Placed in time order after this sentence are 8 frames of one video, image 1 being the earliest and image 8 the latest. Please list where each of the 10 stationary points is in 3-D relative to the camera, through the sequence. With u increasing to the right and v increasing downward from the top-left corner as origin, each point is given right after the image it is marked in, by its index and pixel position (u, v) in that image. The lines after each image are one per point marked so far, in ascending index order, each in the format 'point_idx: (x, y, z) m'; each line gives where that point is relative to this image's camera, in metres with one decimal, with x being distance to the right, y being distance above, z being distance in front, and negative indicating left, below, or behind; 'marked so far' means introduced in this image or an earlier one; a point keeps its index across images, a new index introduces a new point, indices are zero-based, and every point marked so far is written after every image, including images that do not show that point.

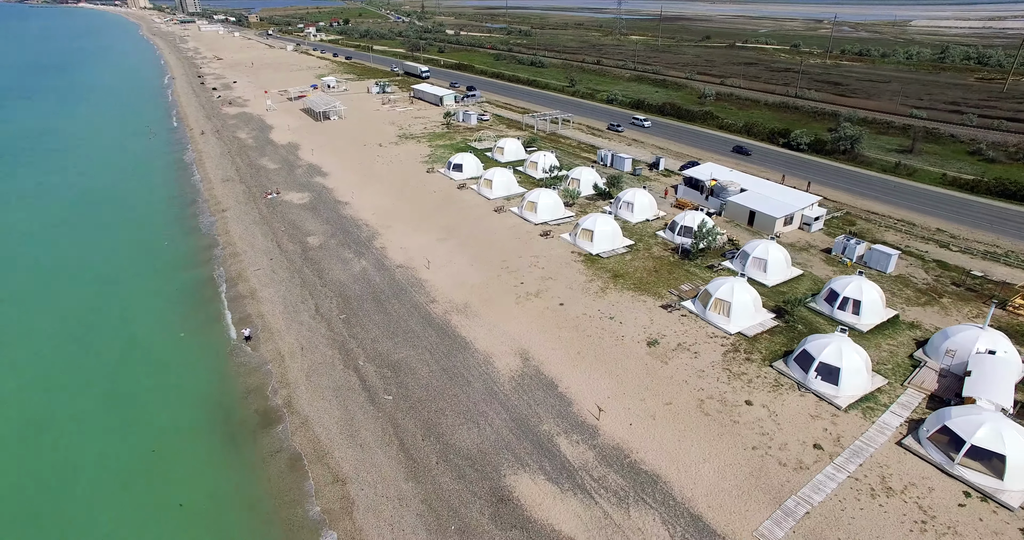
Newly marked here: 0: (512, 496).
0: (-0.1, -6.9, +18.4) m
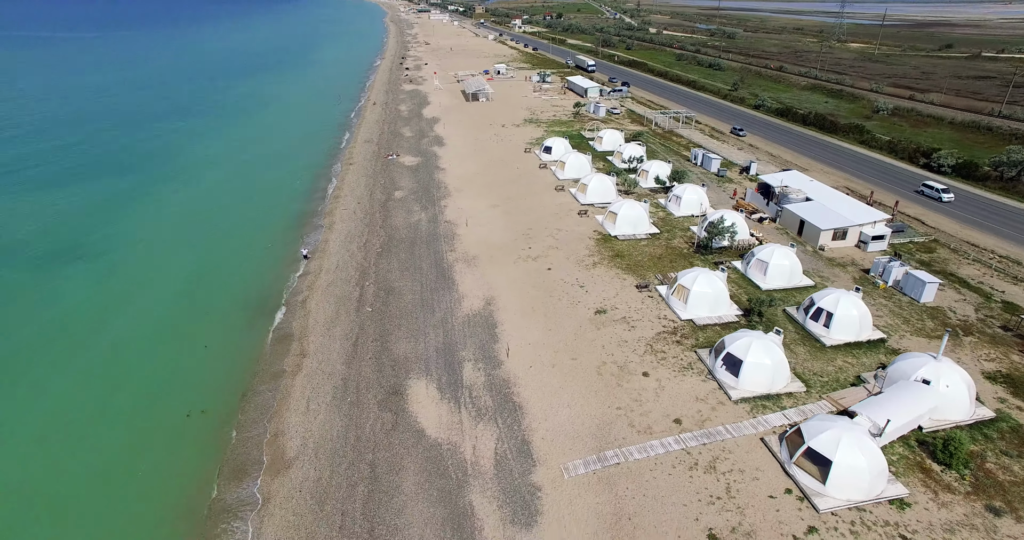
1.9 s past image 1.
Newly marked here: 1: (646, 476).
0: (-4.1, -4.7, +22.9) m
1: (+3.9, -6.2, +18.4) m
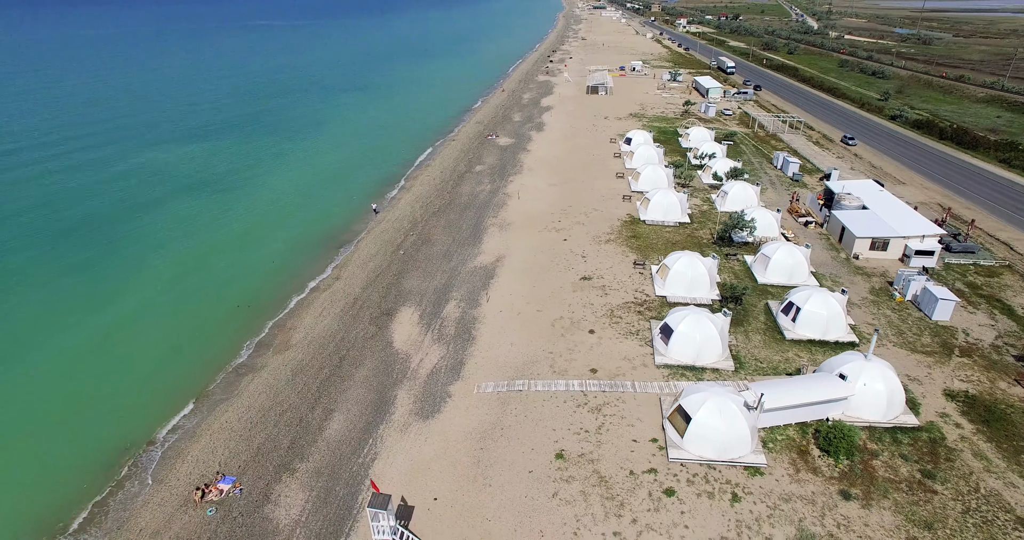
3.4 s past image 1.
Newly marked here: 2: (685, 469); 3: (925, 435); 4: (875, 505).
0: (-5.4, -2.1, +27.8) m
1: (+0.8, -4.7, +21.3) m
2: (+5.2, -6.0, +18.5) m
3: (+13.5, -5.4, +20.0) m
4: (+10.4, -6.7, +17.4) m
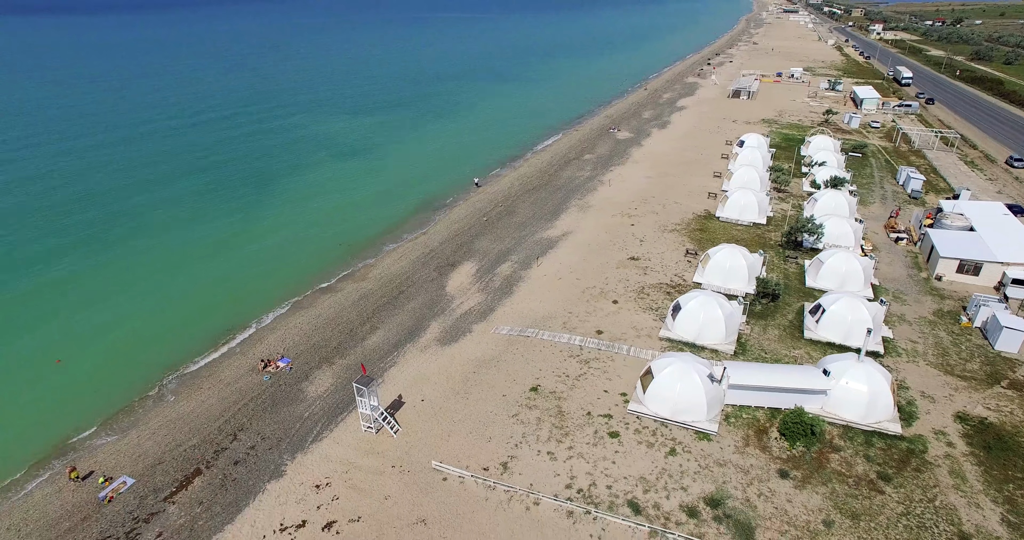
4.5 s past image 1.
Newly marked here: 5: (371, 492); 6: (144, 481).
0: (-2.9, +0.1, +32.1) m
1: (+0.9, -3.1, +24.2) m
2: (+4.1, -5.0, +20.3) m
3: (+12.6, -5.6, +19.5) m
4: (+8.7, -6.4, +17.9) m
5: (-4.3, -6.7, +18.4) m
6: (-11.8, -7.0, +19.8) m
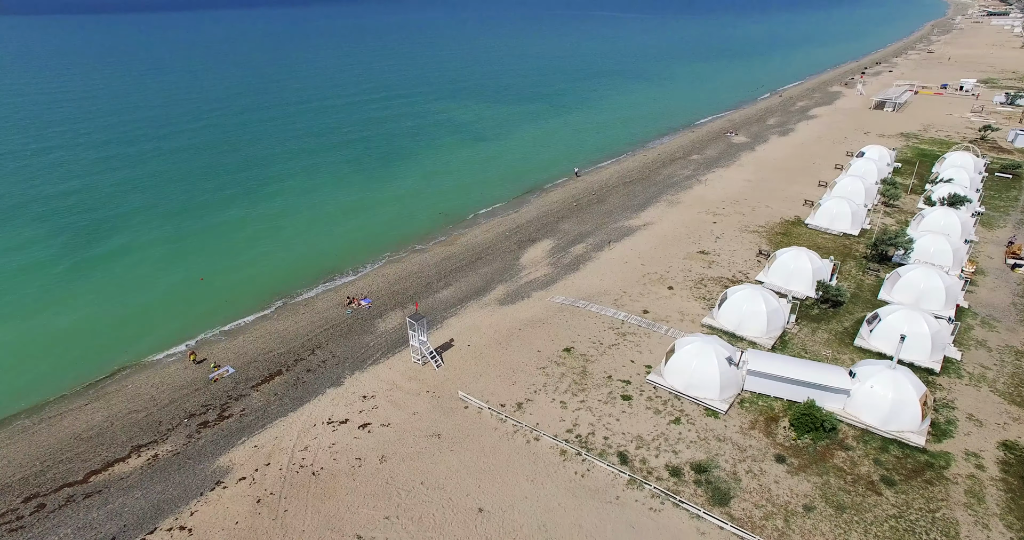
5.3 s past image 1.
0: (+1.3, +1.5, +34.6) m
1: (+2.9, -2.0, +26.1) m
2: (+5.0, -4.2, +21.6) m
3: (+12.9, -5.9, +19.0) m
4: (+8.7, -6.2, +18.3) m
5: (-3.8, -4.9, +21.6) m
6: (-10.8, -4.3, +24.6) m
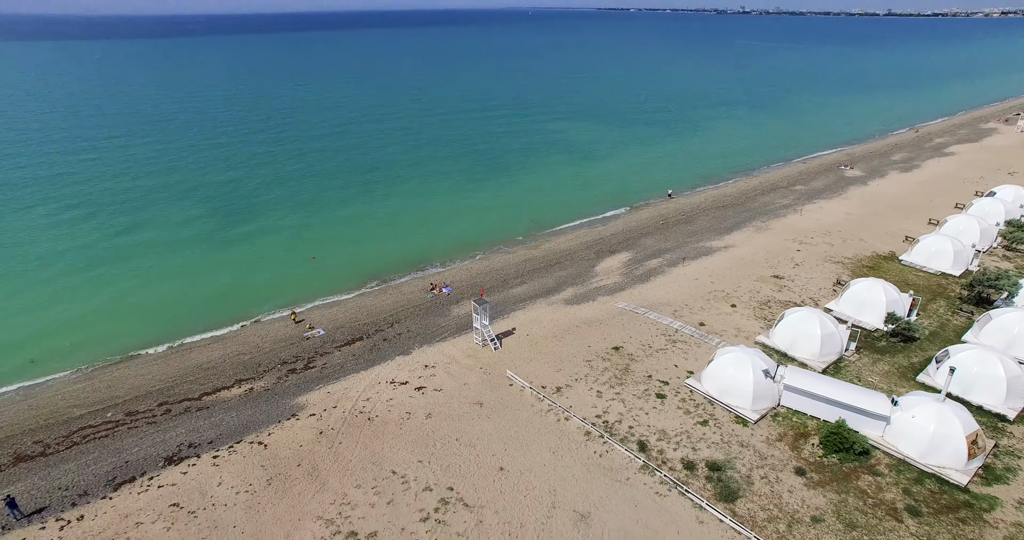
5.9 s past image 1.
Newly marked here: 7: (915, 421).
0: (+6.0, +1.0, +36.0) m
1: (+5.5, -2.4, +27.3) m
2: (+6.5, -4.5, +22.4) m
3: (+13.6, -6.8, +18.3) m
4: (+9.3, -6.6, +18.4) m
5: (-2.1, -4.3, +24.1) m
6: (-8.4, -3.1, +28.4) m
7: (+12.9, -4.8, +19.5) m
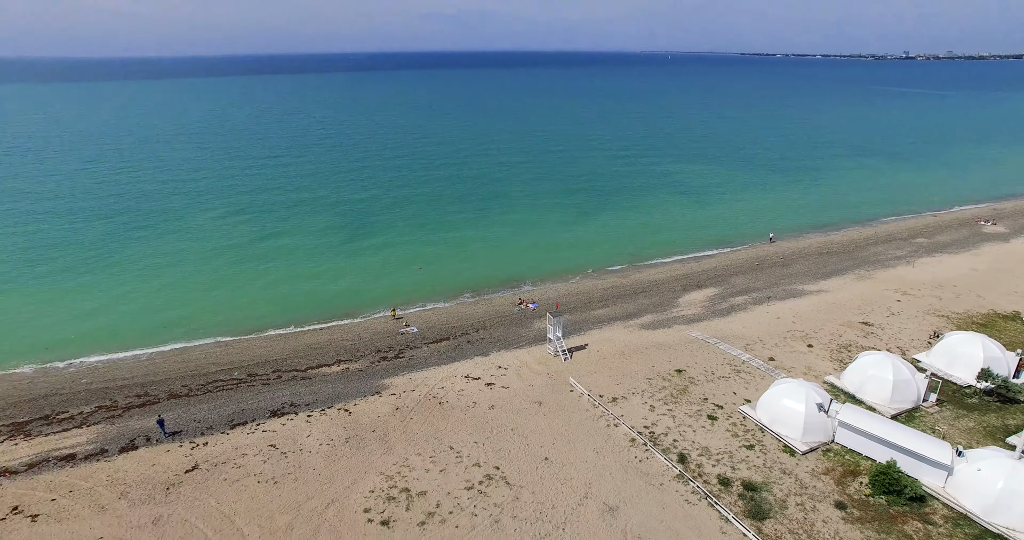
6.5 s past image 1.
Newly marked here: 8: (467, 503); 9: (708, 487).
0: (+11.3, -1.1, +36.6) m
1: (+8.8, -3.7, +28.0) m
2: (+8.6, -5.6, +22.9) m
3: (+14.5, -8.2, +17.4) m
4: (+10.4, -7.7, +18.3) m
5: (+0.5, -4.8, +26.3) m
6: (-4.6, -3.4, +31.8) m
7: (+14.2, -6.2, +18.7) m
8: (-1.4, -7.2, +18.8) m
9: (+6.3, -6.9, +19.4) m
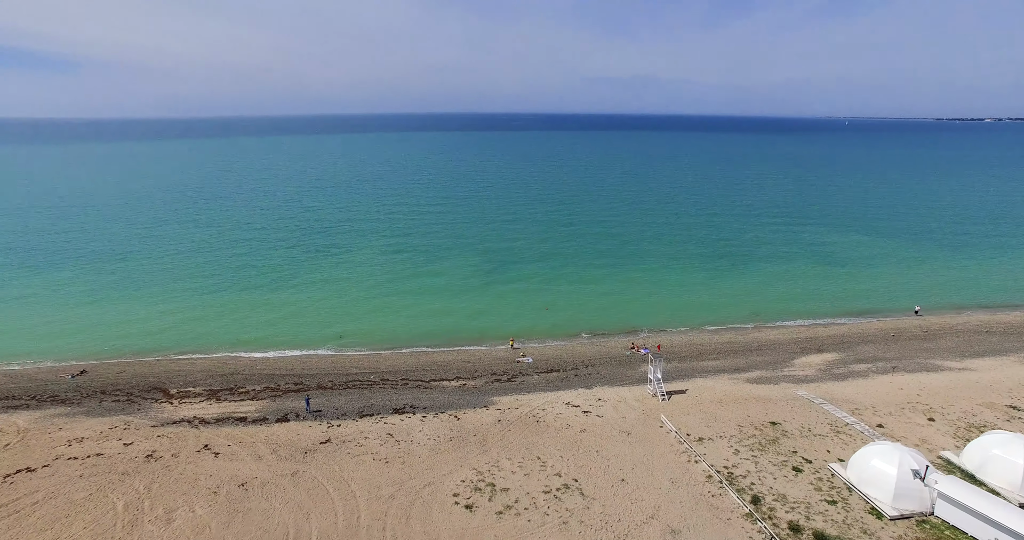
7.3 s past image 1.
0: (+18.0, -4.8, +35.6) m
1: (+13.4, -6.3, +27.7) m
2: (+11.8, -7.6, +22.6) m
3: (+16.0, -10.1, +15.6) m
4: (+12.3, -9.3, +17.6) m
5: (+4.9, -6.6, +27.9) m
6: (+1.3, -5.4, +34.6) m
7: (+16.2, -8.3, +17.2) m
8: (+1.0, -8.1, +21.0) m
9: (+8.6, -8.4, +19.7) m
